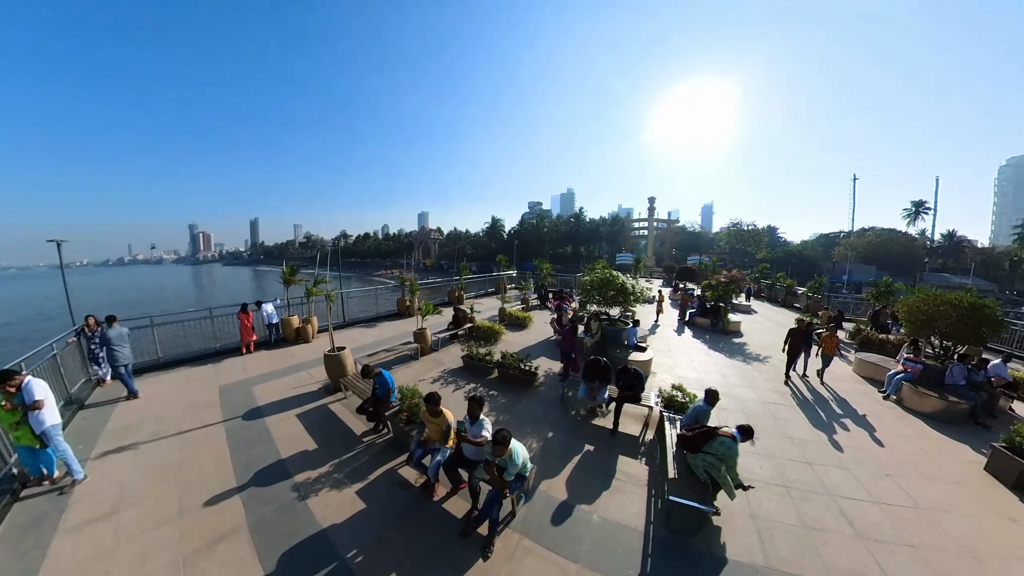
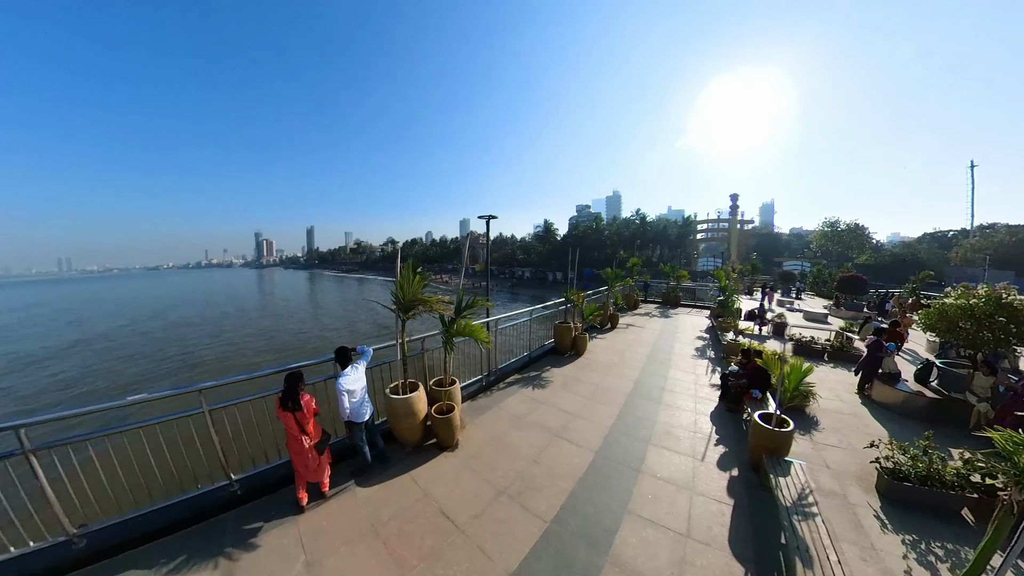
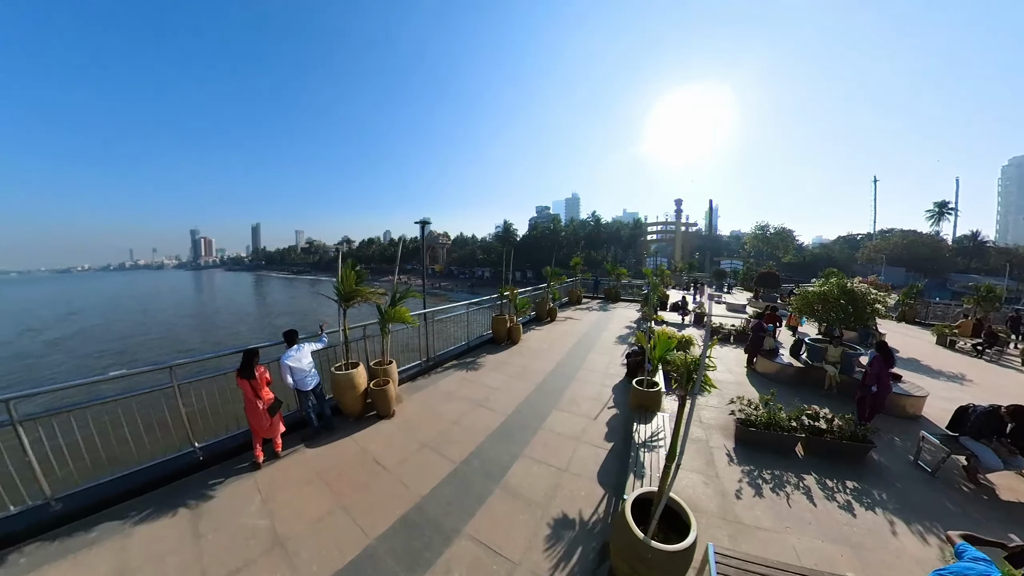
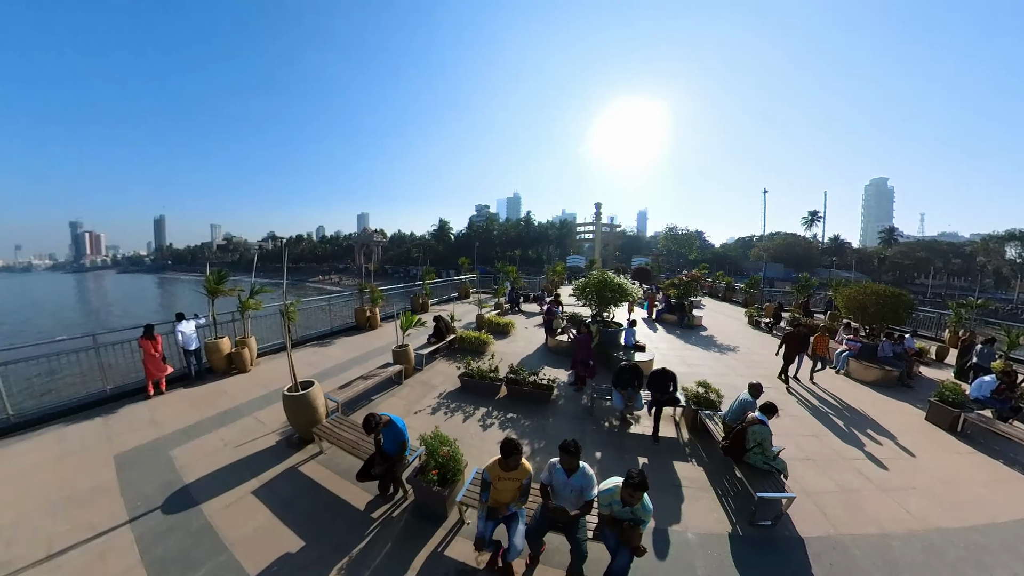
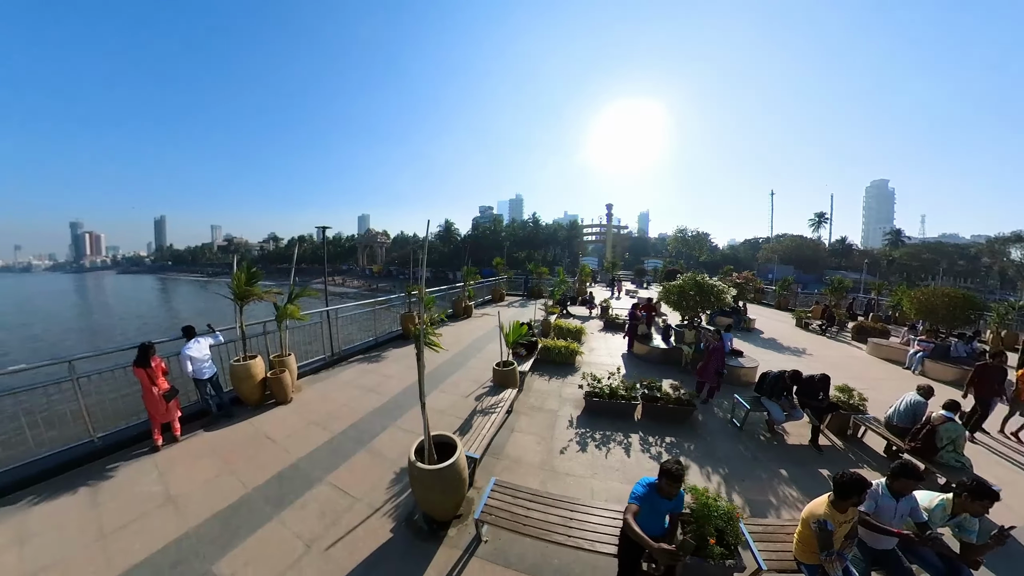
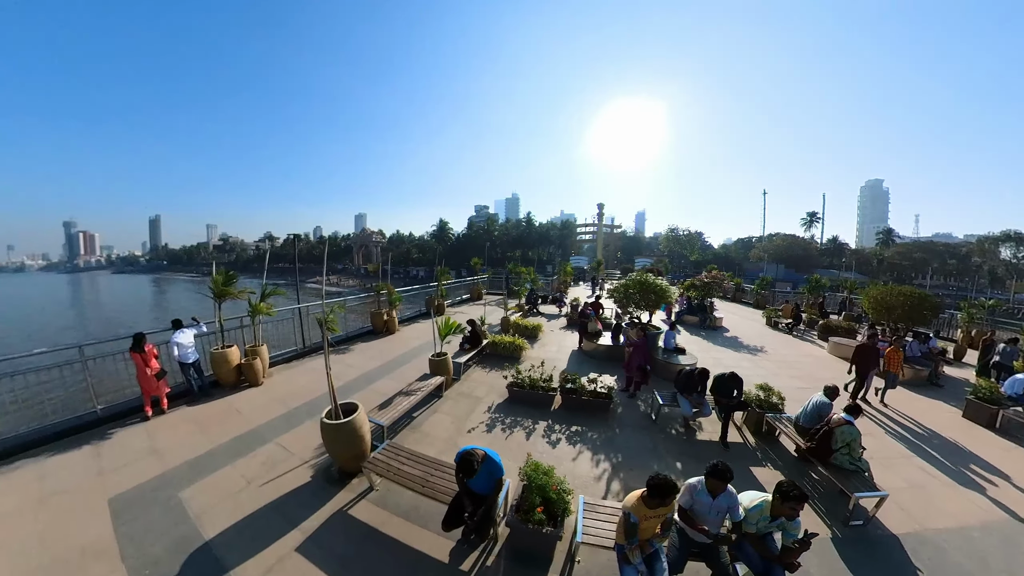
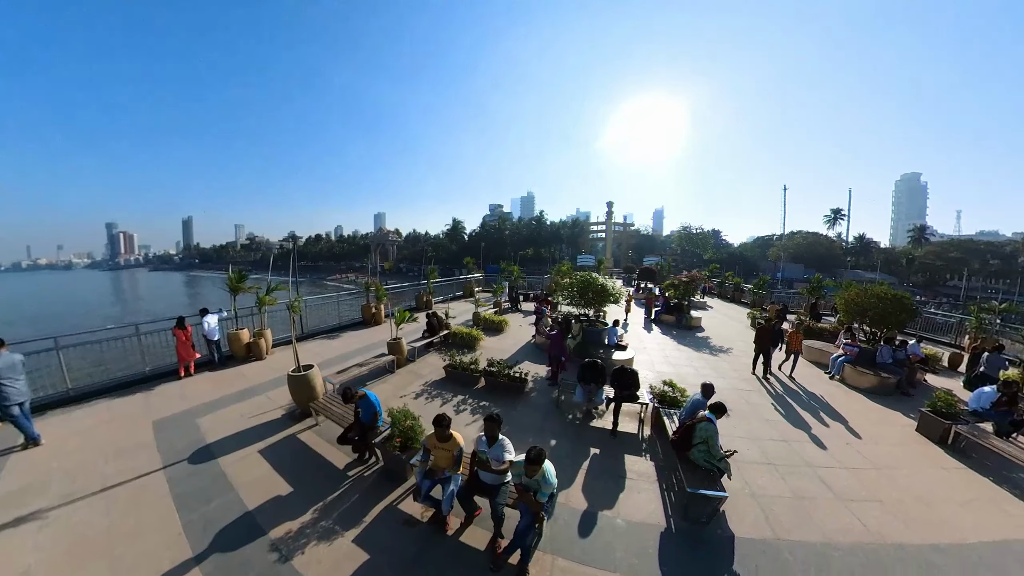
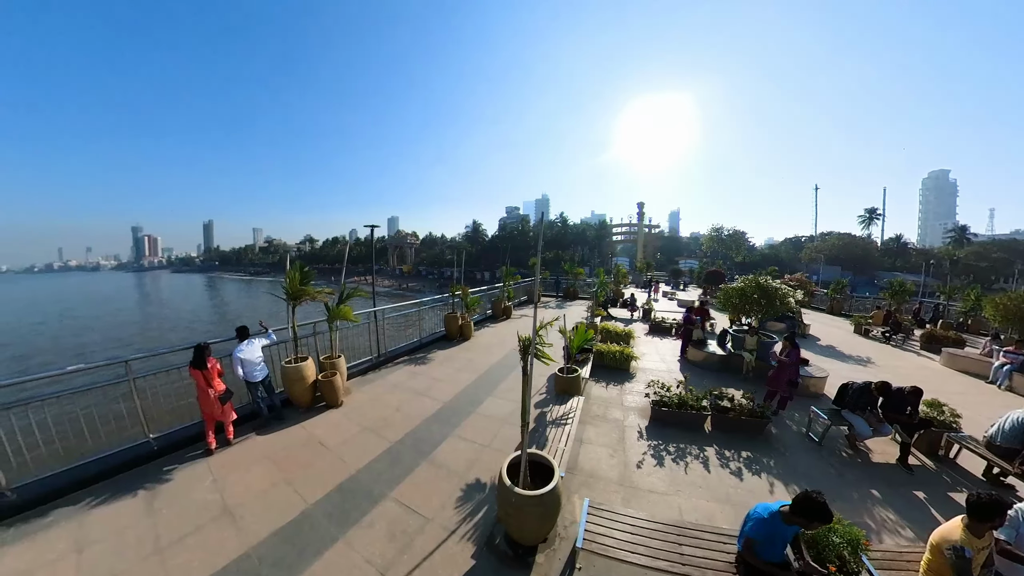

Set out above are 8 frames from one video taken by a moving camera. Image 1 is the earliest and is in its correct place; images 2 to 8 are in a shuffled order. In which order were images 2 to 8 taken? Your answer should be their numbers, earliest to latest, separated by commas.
7, 4, 6, 5, 8, 3, 2
